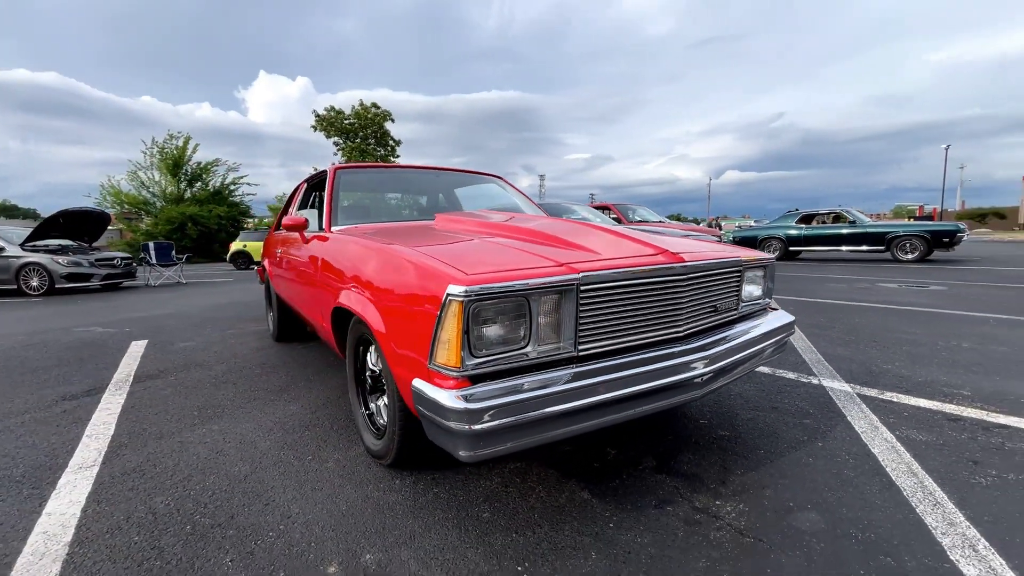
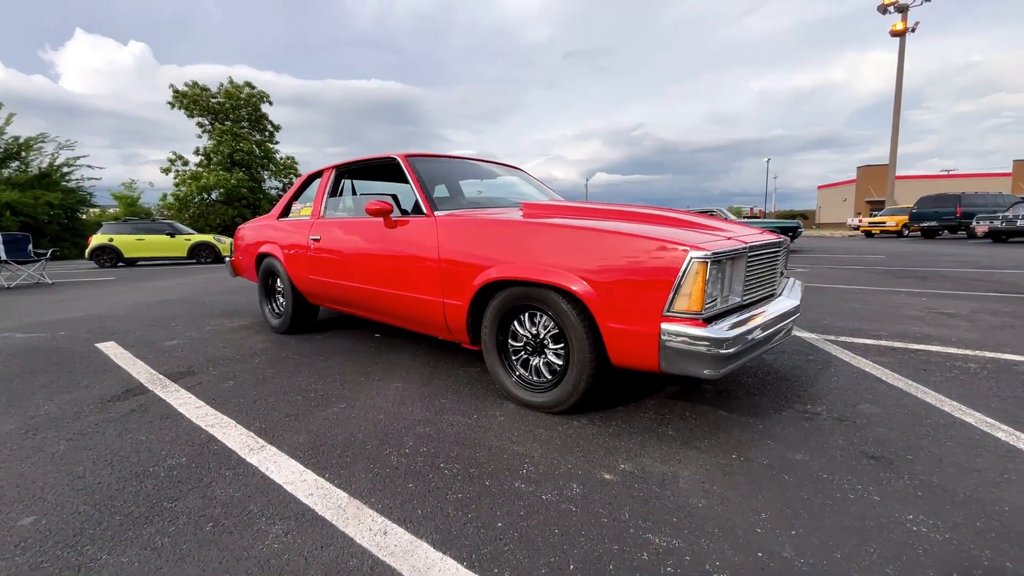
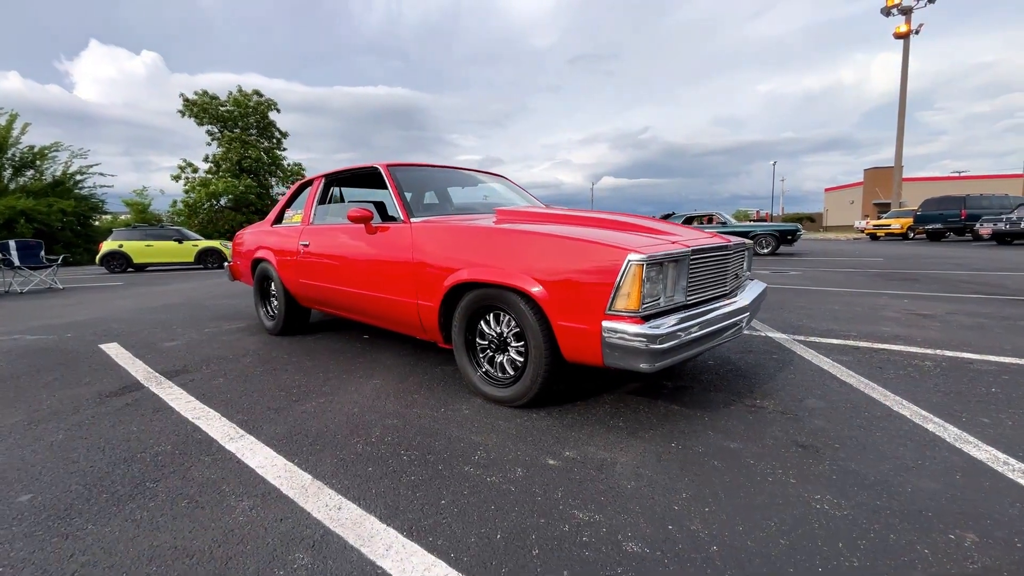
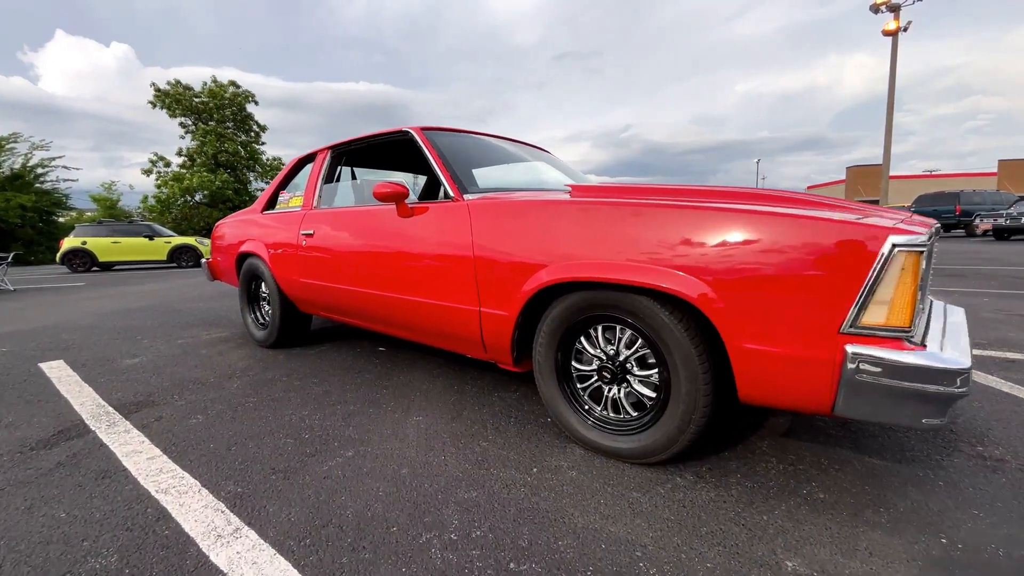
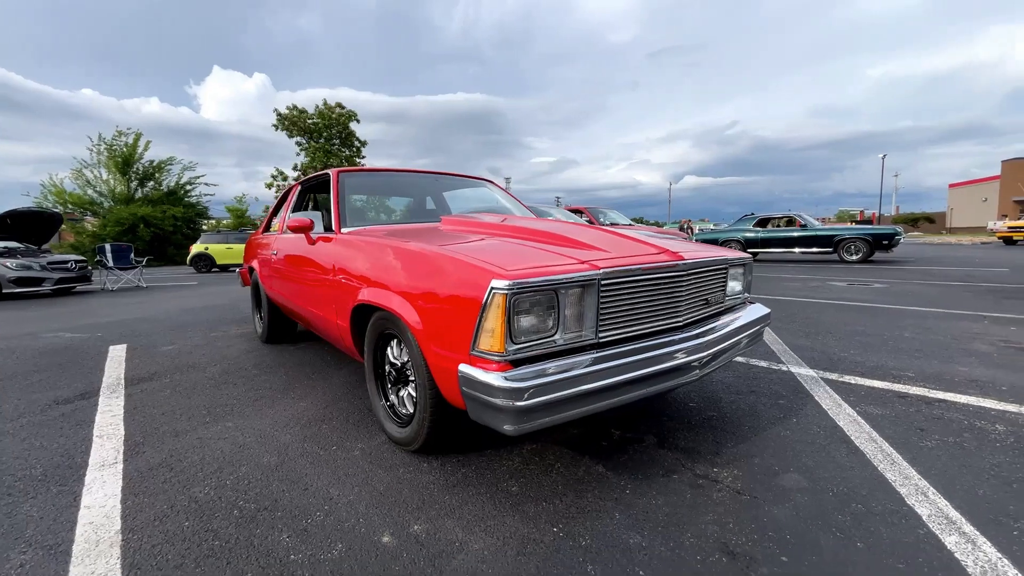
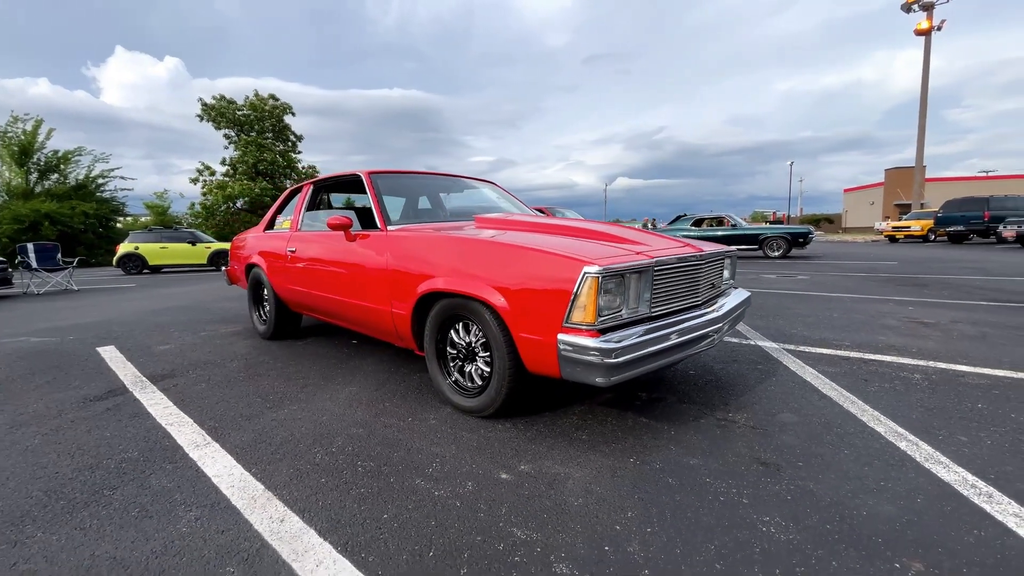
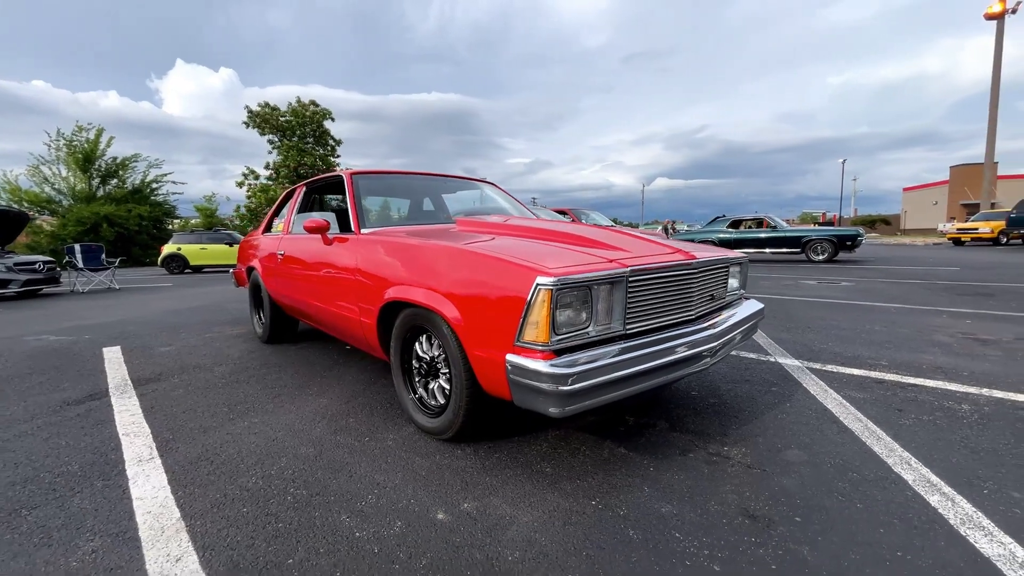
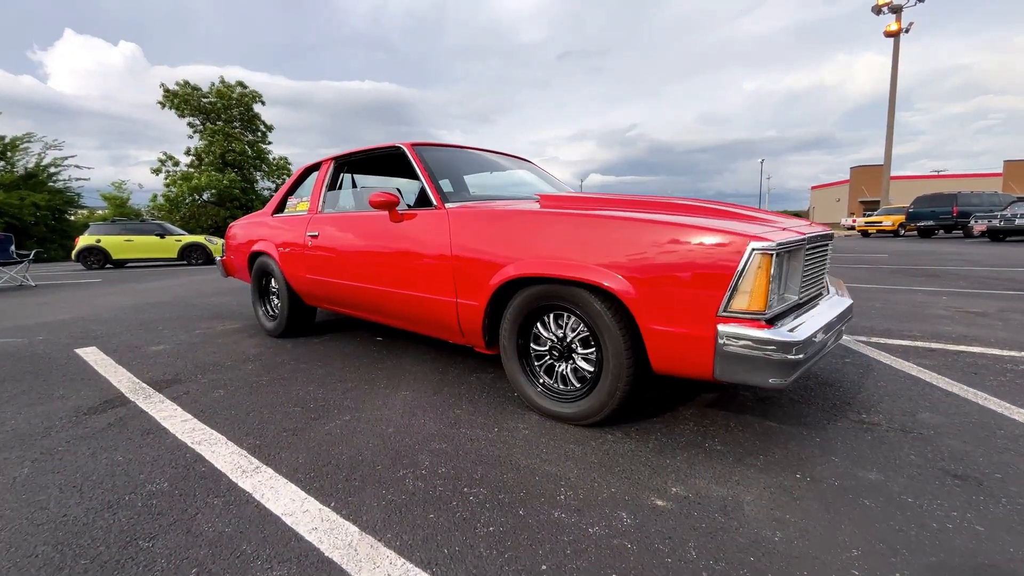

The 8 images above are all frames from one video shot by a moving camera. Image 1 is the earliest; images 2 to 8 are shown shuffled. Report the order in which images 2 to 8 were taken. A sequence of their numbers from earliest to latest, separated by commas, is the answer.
5, 7, 6, 3, 2, 8, 4
